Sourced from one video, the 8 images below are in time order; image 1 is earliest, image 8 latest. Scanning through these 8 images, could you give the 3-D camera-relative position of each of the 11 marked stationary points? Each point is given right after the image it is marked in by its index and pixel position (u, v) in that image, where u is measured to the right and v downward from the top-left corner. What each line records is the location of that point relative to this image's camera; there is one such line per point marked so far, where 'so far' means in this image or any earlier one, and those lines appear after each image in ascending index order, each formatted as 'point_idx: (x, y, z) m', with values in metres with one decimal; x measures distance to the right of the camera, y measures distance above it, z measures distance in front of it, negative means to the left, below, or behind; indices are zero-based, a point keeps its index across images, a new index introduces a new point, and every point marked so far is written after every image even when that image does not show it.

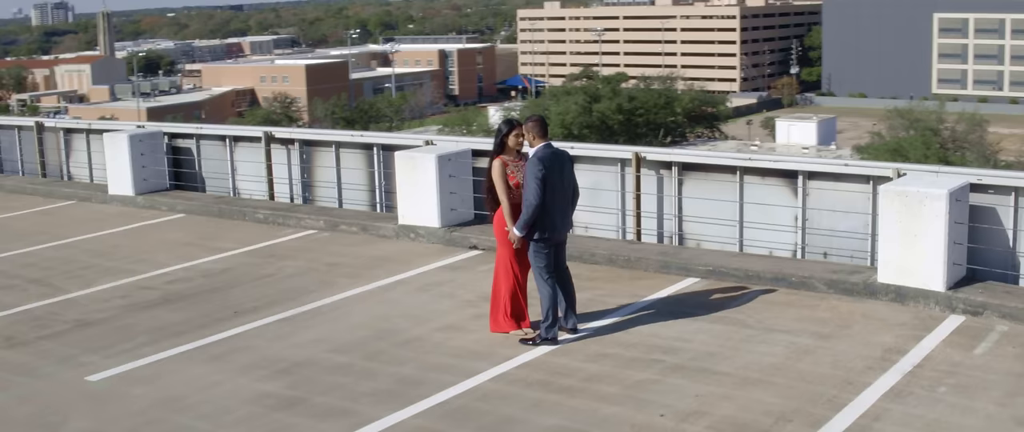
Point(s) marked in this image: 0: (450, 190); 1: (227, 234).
0: (-0.3, +0.1, +8.2) m
1: (-1.5, -0.1, +9.0) m
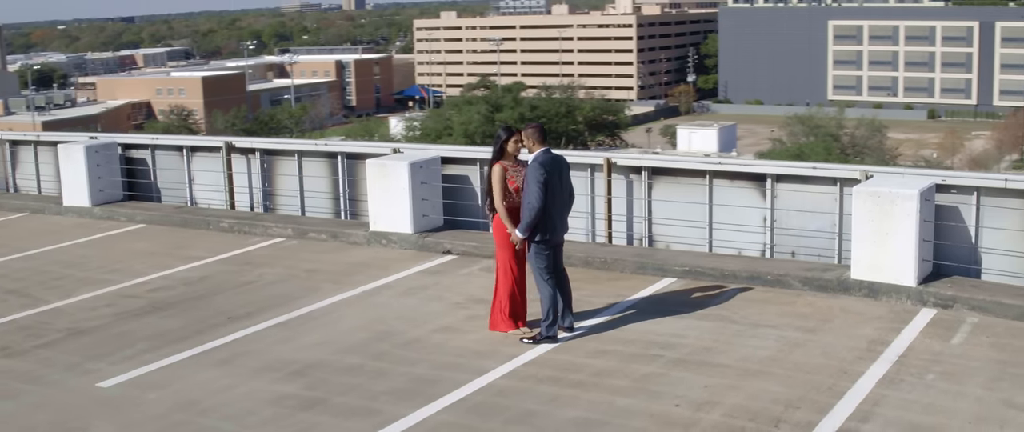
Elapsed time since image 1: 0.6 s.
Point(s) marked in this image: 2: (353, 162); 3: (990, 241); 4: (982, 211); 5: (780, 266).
0: (-0.4, +0.1, +8.4) m
1: (-1.7, -0.1, +9.1) m
2: (-0.8, +0.3, +9.3) m
3: (+2.1, -0.1, +7.4) m
4: (+2.0, 0.0, +7.4) m
5: (+1.1, -0.2, +7.3) m
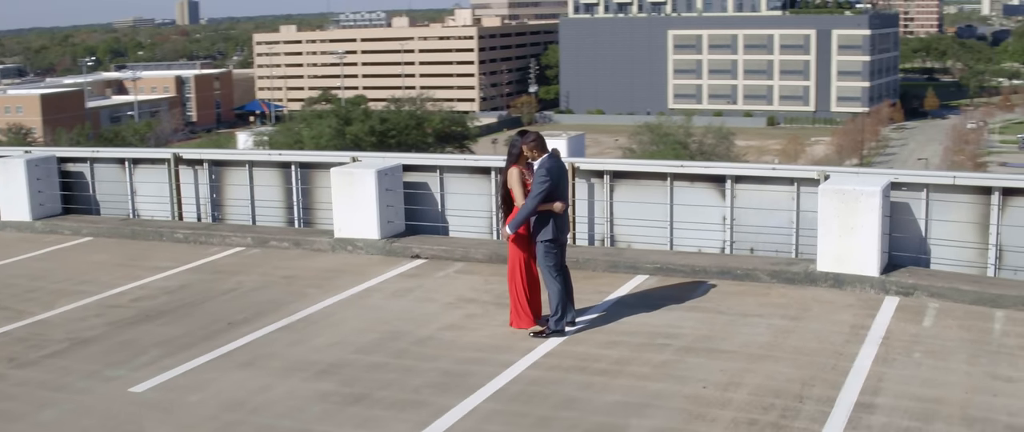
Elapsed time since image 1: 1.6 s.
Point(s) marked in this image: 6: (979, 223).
0: (-0.6, +0.1, +8.7) m
1: (-1.9, -0.2, +9.2) m
2: (-1.1, +0.3, +9.6) m
3: (+2.0, -0.1, +8.0) m
4: (+1.9, 0.0, +7.9) m
5: (+1.0, -0.2, +7.8) m
6: (+2.1, 0.0, +7.9) m
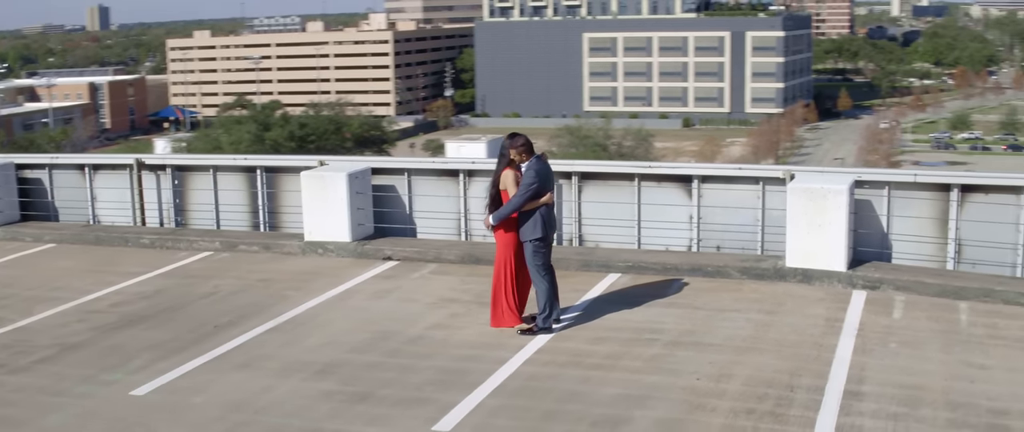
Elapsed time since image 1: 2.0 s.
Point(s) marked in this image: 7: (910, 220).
0: (-0.8, +0.1, +8.8) m
1: (-2.1, -0.2, +9.3) m
2: (-1.3, +0.2, +9.7) m
3: (+1.8, 0.0, +8.2) m
4: (+1.8, +0.1, +8.2) m
5: (+0.9, -0.2, +8.0) m
6: (+2.0, 0.0, +8.1) m
7: (+1.9, 0.0, +8.2) m
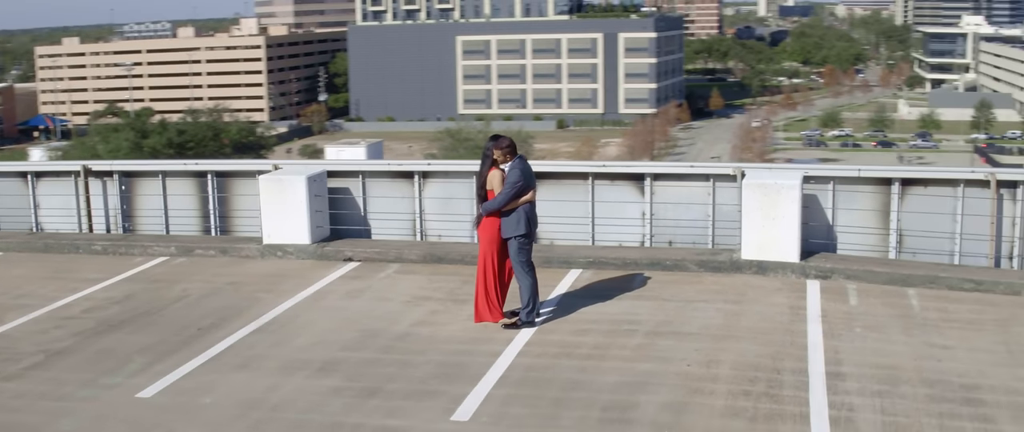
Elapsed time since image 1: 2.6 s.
0: (-1.0, 0.0, +9.0) m
1: (-2.3, -0.3, +9.4) m
2: (-1.6, +0.2, +9.8) m
3: (+1.6, 0.0, +8.6) m
4: (+1.6, +0.1, +8.6) m
5: (+0.8, -0.2, +8.3) m
6: (+1.8, 0.0, +8.5) m
7: (+1.7, 0.0, +8.6) m
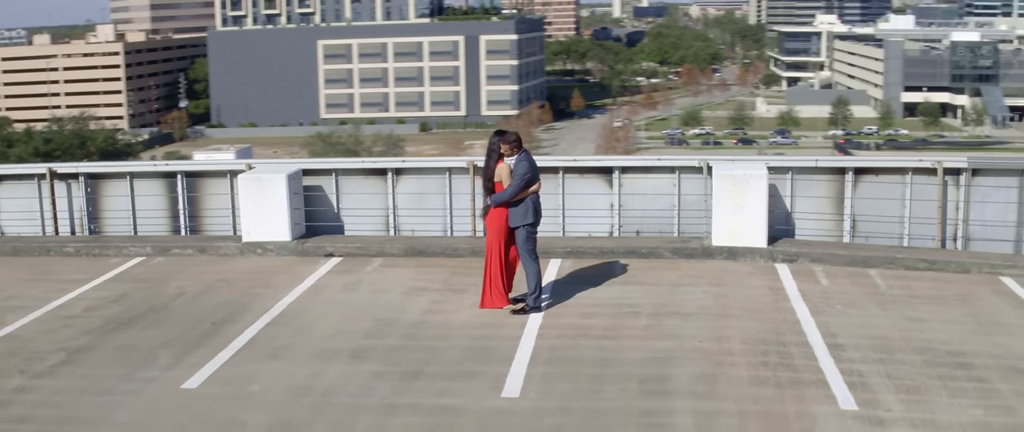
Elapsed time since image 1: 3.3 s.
0: (-1.2, +0.1, +9.4) m
1: (-2.5, -0.3, +9.6) m
2: (-1.8, +0.2, +10.1) m
3: (+1.5, +0.1, +9.2) m
4: (+1.5, +0.2, +9.1) m
5: (+0.7, -0.1, +8.8) m
6: (+1.7, +0.1, +9.1) m
7: (+1.6, +0.1, +9.1) m
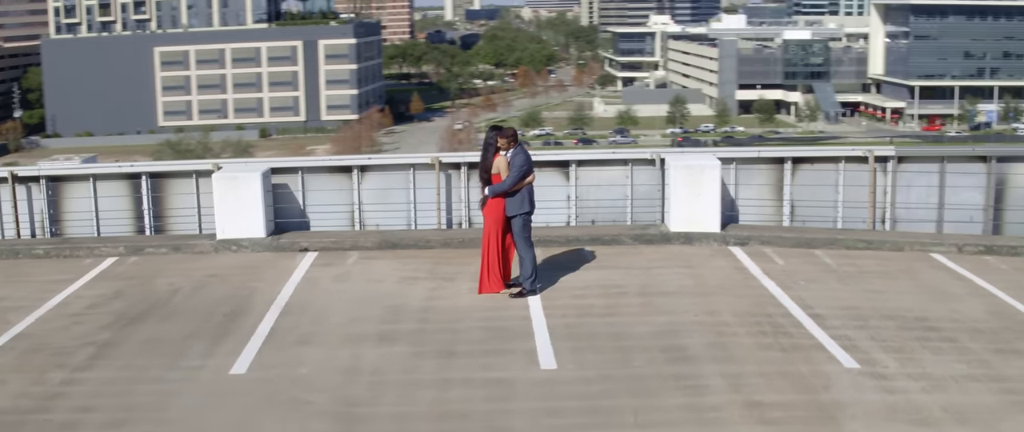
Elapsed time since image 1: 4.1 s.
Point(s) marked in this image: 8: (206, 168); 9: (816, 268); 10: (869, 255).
0: (-1.4, +0.1, +9.8) m
1: (-2.7, -0.3, +10.0) m
2: (-2.1, +0.2, +10.5) m
3: (+1.3, +0.1, +9.9) m
4: (+1.3, +0.2, +9.8) m
5: (+0.5, -0.1, +9.5) m
6: (+1.5, +0.2, +9.9) m
7: (+1.3, +0.2, +9.9) m
8: (-1.8, +0.3, +10.4) m
9: (+1.5, -0.3, +8.6) m
10: (+1.9, -0.2, +9.1) m
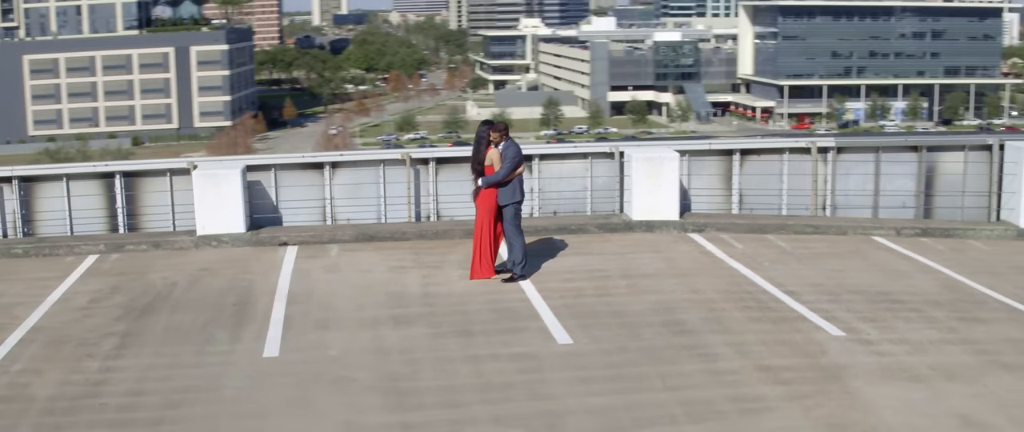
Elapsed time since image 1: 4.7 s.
0: (-1.6, +0.1, +10.3) m
1: (-2.9, -0.3, +10.3) m
2: (-2.4, +0.2, +10.9) m
3: (+1.1, +0.2, +10.5) m
4: (+1.1, +0.3, +10.5) m
5: (+0.3, 0.0, +10.0) m
6: (+1.3, +0.2, +10.5) m
7: (+1.1, +0.2, +10.5) m
8: (-2.1, +0.3, +10.8) m
9: (+1.4, -0.2, +9.3) m
10: (+1.7, -0.1, +9.8) m
